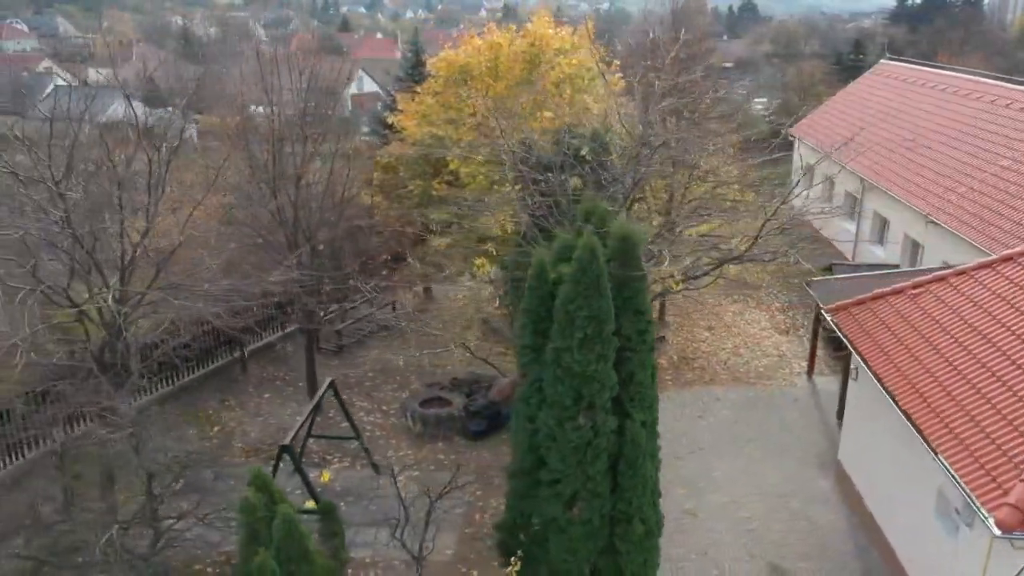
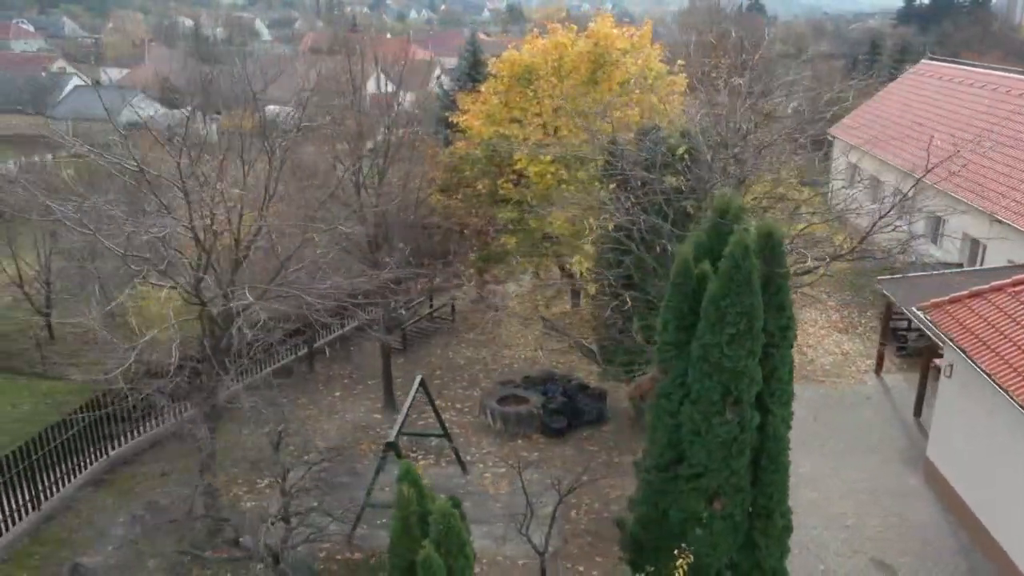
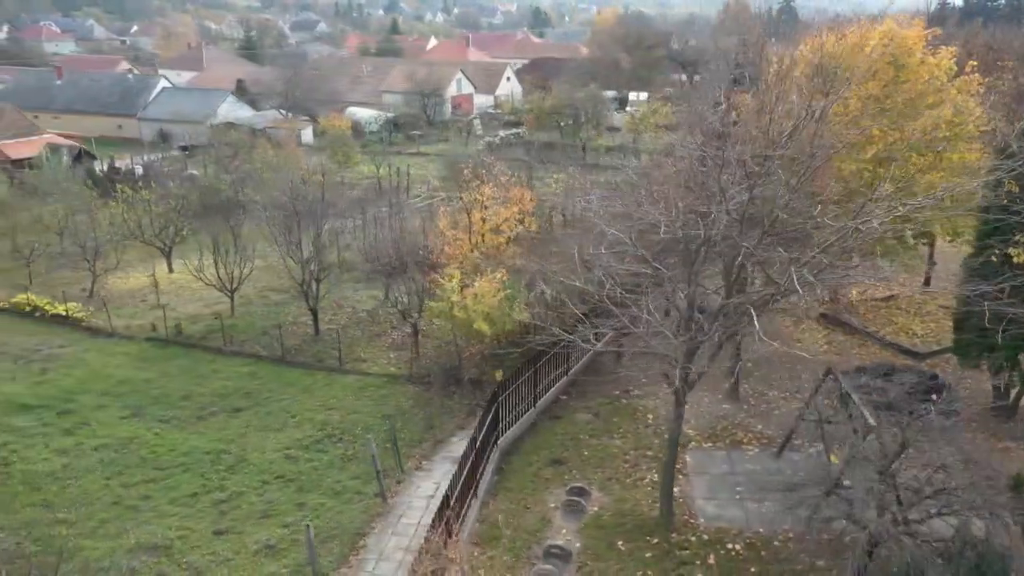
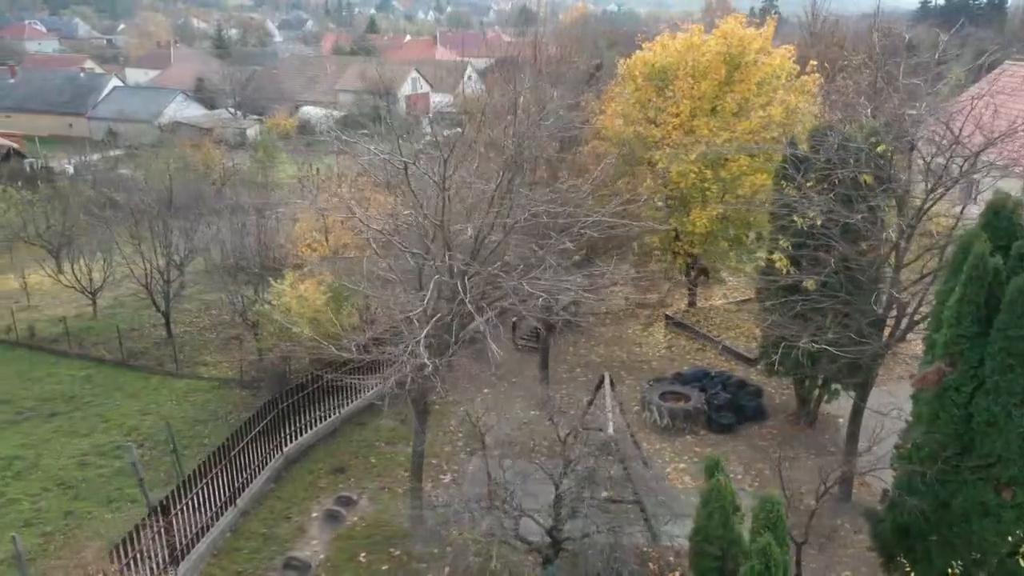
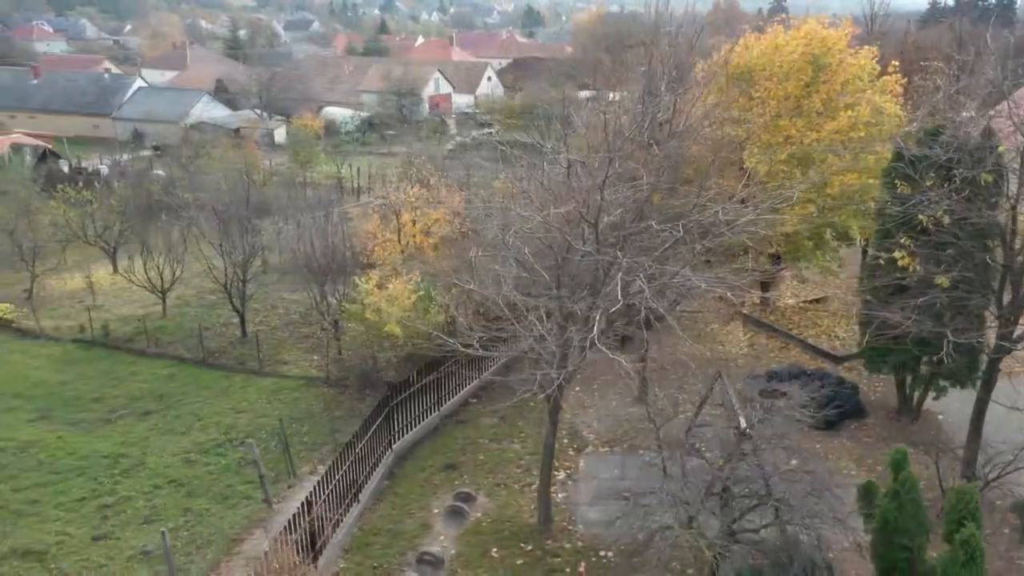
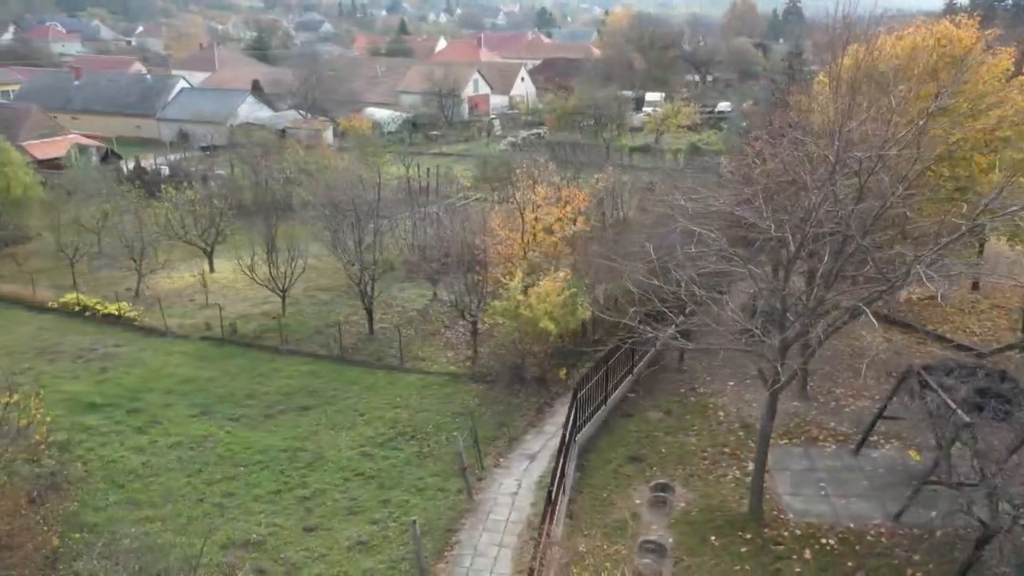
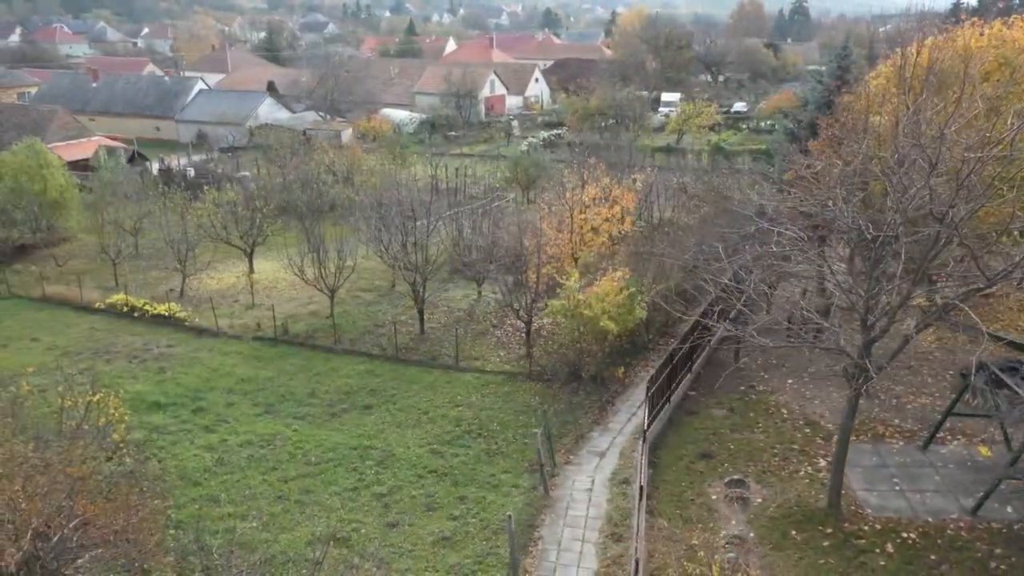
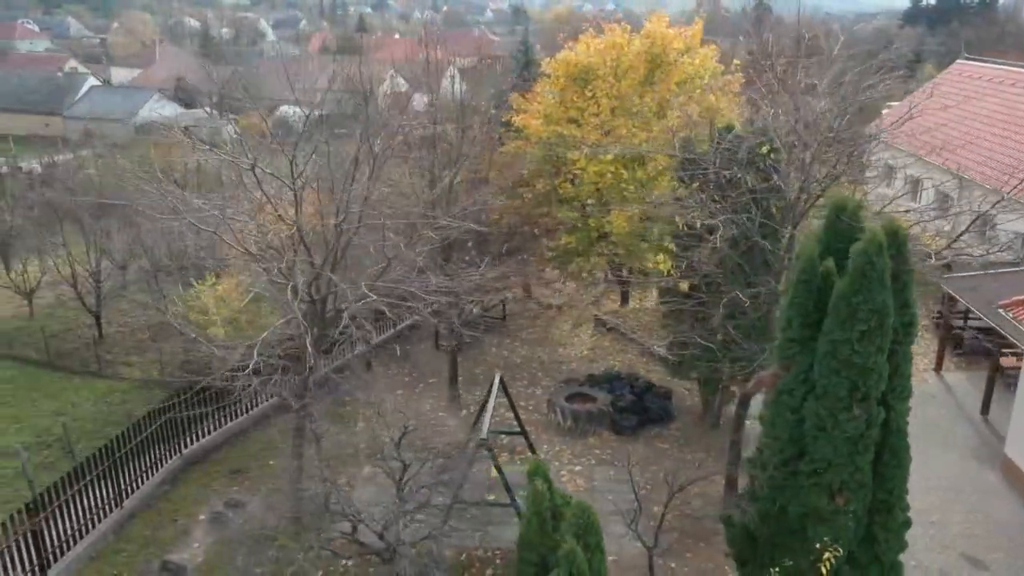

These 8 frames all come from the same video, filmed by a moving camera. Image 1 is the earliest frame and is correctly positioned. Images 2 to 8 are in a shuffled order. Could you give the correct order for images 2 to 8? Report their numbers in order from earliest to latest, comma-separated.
2, 8, 4, 5, 3, 6, 7
